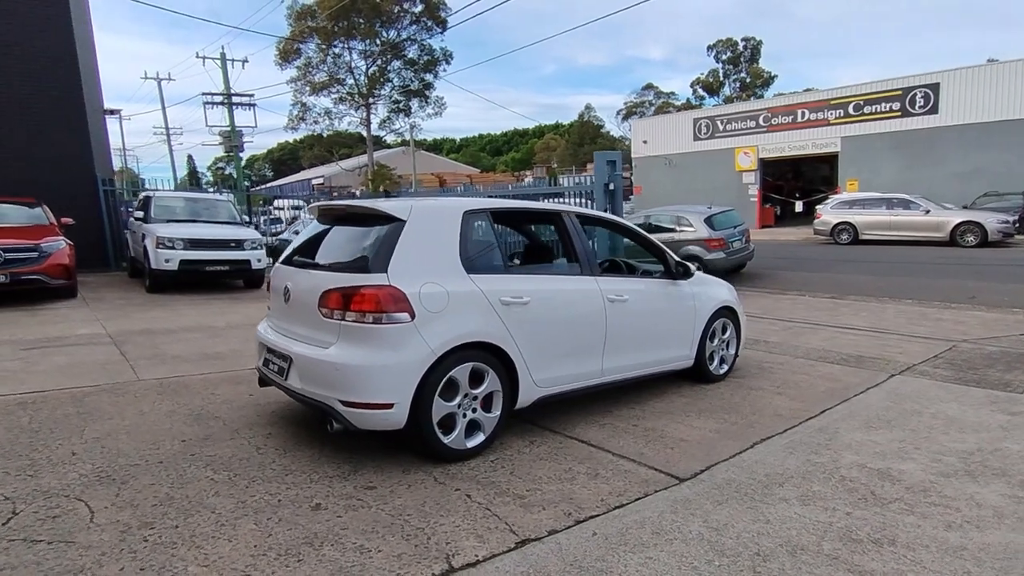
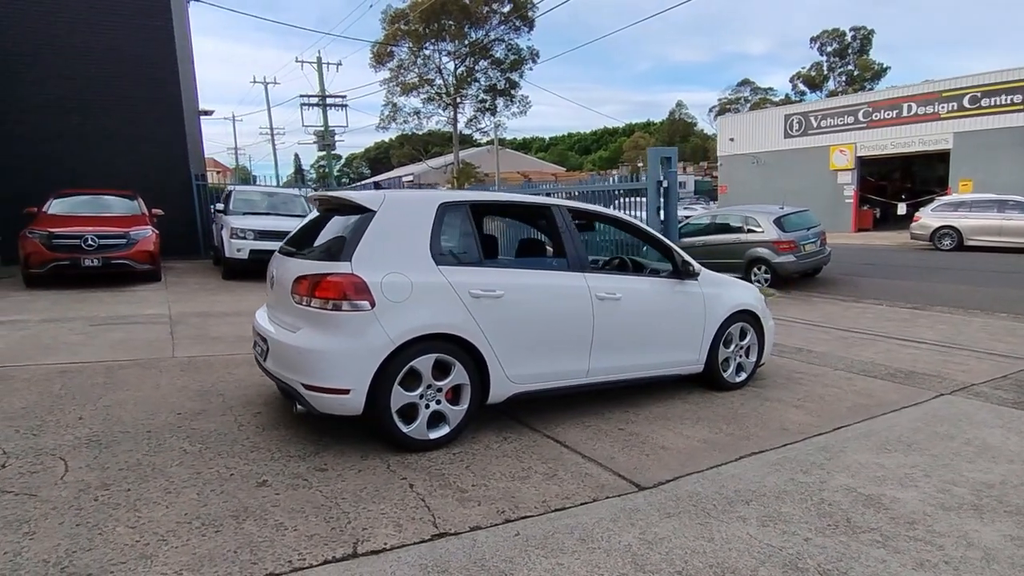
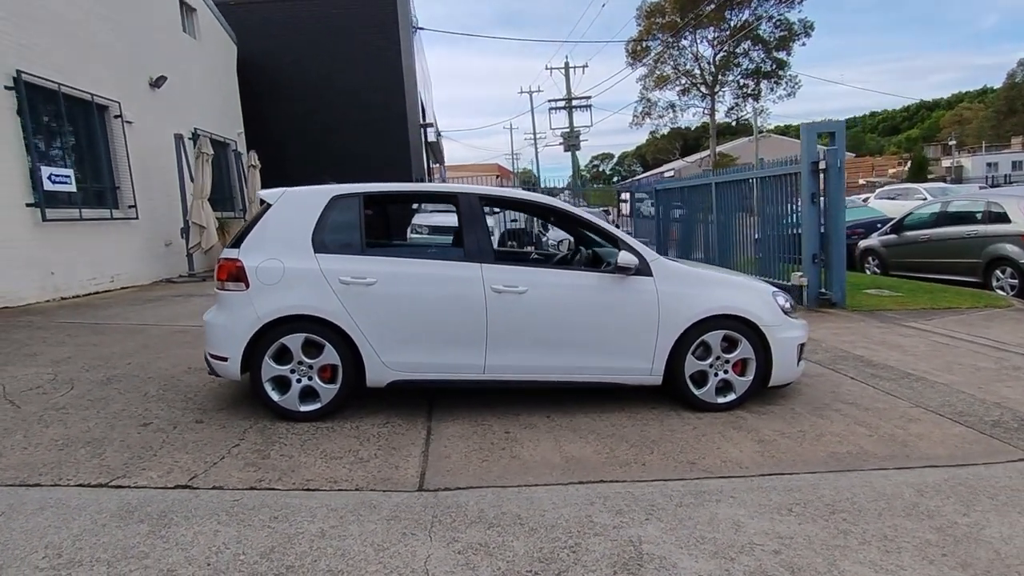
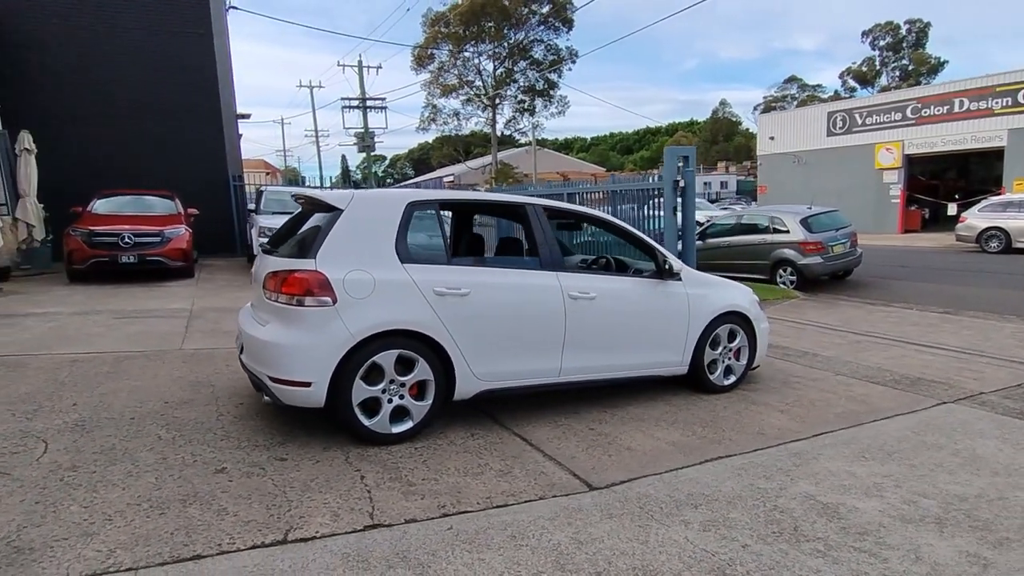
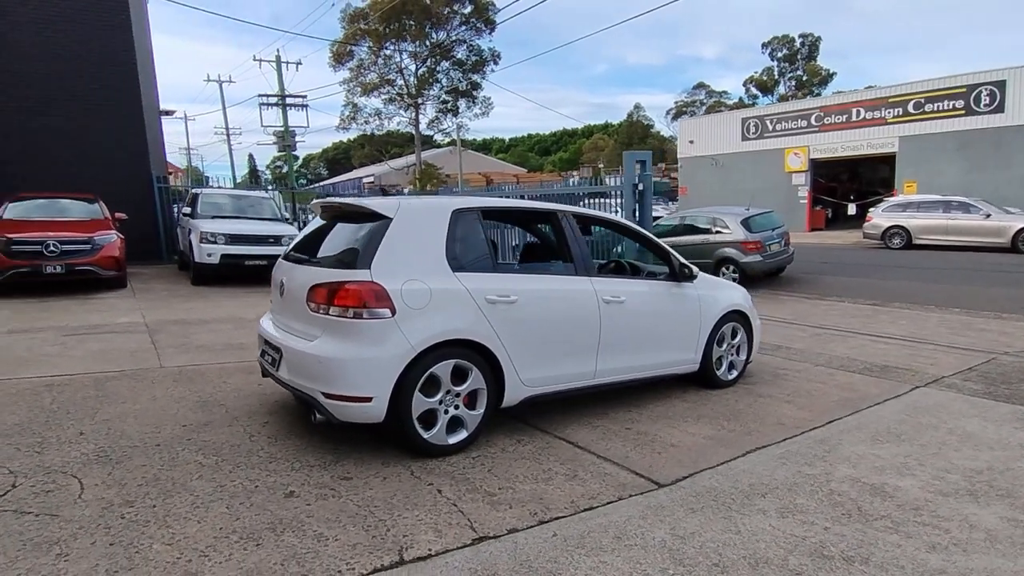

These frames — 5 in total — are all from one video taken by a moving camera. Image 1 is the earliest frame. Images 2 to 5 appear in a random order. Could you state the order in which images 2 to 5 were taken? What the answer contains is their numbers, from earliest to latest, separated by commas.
5, 2, 4, 3
